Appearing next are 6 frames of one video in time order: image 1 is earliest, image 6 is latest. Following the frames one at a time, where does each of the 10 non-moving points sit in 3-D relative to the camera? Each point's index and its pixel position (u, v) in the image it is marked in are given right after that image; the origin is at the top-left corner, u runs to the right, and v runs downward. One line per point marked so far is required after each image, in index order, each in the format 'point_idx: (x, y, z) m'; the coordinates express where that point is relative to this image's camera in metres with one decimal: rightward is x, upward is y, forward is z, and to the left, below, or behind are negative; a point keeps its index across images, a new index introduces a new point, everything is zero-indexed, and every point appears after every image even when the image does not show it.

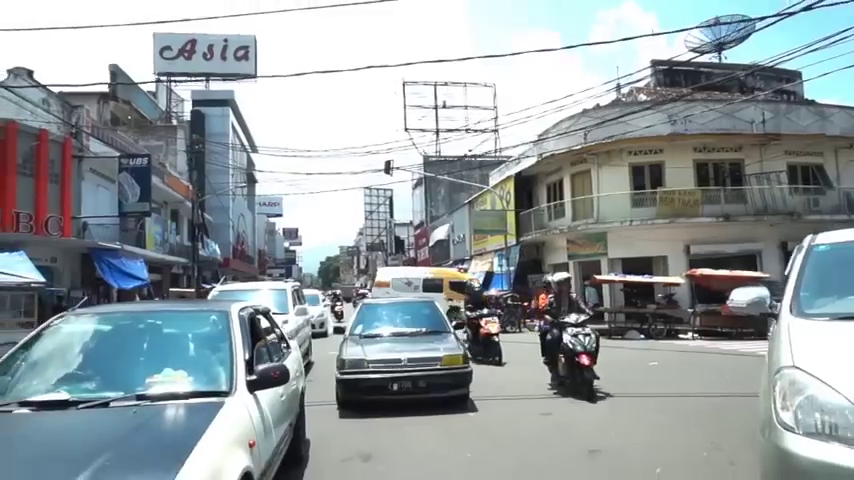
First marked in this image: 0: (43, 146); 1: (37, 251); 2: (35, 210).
0: (-10.3, +2.5, +18.9) m
1: (-10.5, -0.3, +19.1) m
2: (-10.5, +0.8, +18.9) m
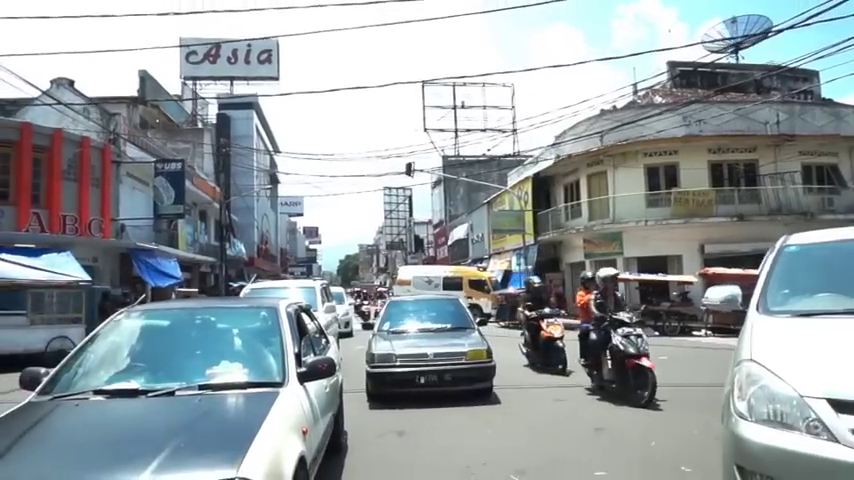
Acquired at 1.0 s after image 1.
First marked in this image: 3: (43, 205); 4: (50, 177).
0: (-9.7, +2.5, +20.1) m
1: (-9.9, -0.3, +20.2) m
2: (-9.9, +0.8, +20.0) m
3: (-10.3, +0.9, +19.0) m
4: (-10.2, +1.7, +19.1) m
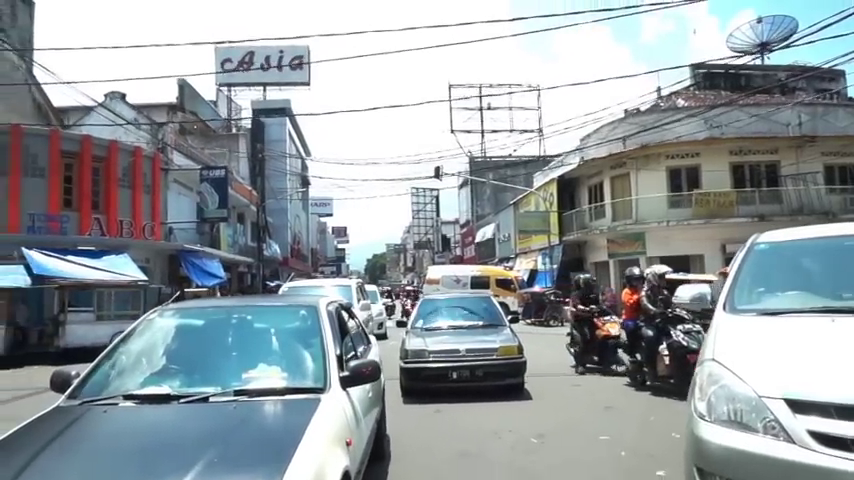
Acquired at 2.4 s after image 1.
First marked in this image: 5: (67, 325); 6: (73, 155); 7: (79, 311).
0: (-8.9, +2.4, +21.6) m
1: (-9.0, -0.4, +21.8) m
2: (-9.0, +0.7, +21.6) m
3: (-9.5, +0.9, +20.5) m
4: (-9.4, +1.6, +20.7) m
5: (-8.6, -2.0, +16.9) m
6: (-10.0, +2.4, +19.9) m
7: (-8.4, -1.7, +17.1) m
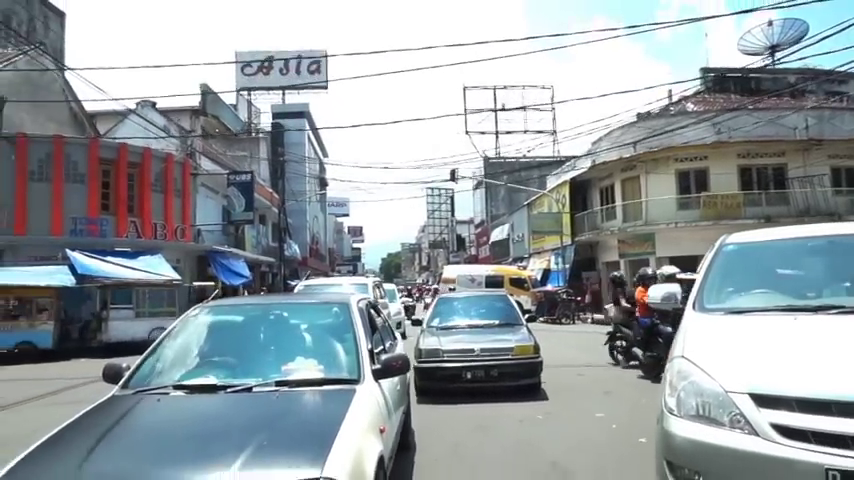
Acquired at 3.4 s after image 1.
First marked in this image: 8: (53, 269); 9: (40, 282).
0: (-8.3, +2.3, +22.8) m
1: (-8.5, -0.5, +23.0) m
2: (-8.5, +0.7, +22.8) m
3: (-9.0, +0.8, +21.8) m
4: (-8.9, +1.6, +21.9) m
5: (-8.1, -2.1, +18.2) m
6: (-9.5, +2.3, +21.2) m
7: (-8.0, -1.8, +18.4) m
8: (-9.1, -0.7, +17.2) m
9: (-9.2, -1.0, +16.7) m
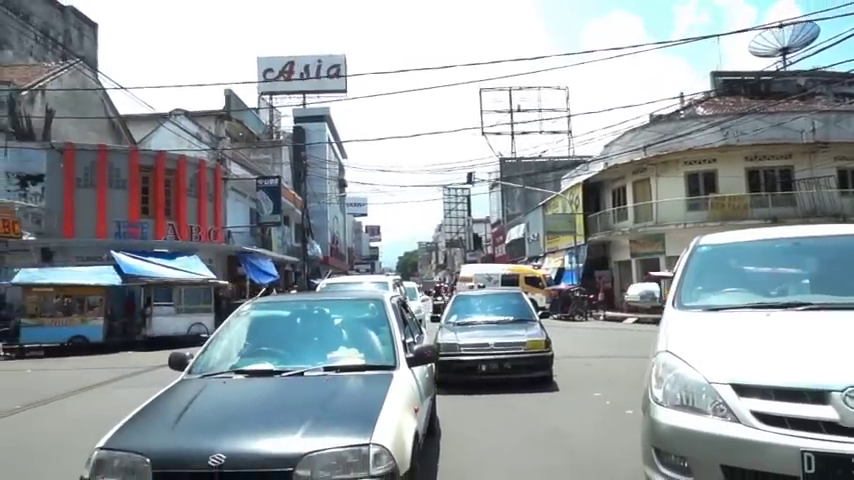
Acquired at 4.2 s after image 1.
0: (-7.7, +2.3, +24.3) m
1: (-7.9, -0.5, +24.5) m
2: (-7.9, +0.6, +24.3) m
3: (-8.4, +0.8, +23.3) m
4: (-8.3, +1.5, +23.4) m
5: (-7.6, -2.1, +19.7) m
6: (-8.9, +2.3, +22.7) m
7: (-7.4, -1.8, +19.9) m
8: (-8.6, -0.8, +18.7) m
9: (-8.7, -1.1, +18.2) m
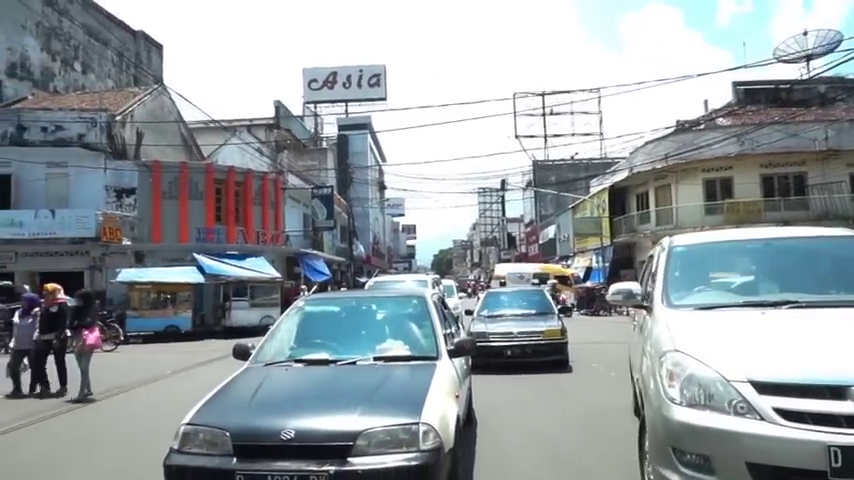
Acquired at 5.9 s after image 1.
0: (-6.3, +2.1, +27.6) m
1: (-6.4, -0.6, +27.9) m
2: (-6.4, +0.5, +27.6) m
3: (-7.0, +0.6, +26.7) m
4: (-6.9, +1.4, +26.8) m
5: (-6.4, -2.3, +23.0) m
6: (-7.5, +2.1, +26.1) m
7: (-6.2, -2.0, +23.2) m
8: (-7.5, -0.9, +22.1) m
9: (-7.5, -1.2, +21.6) m
